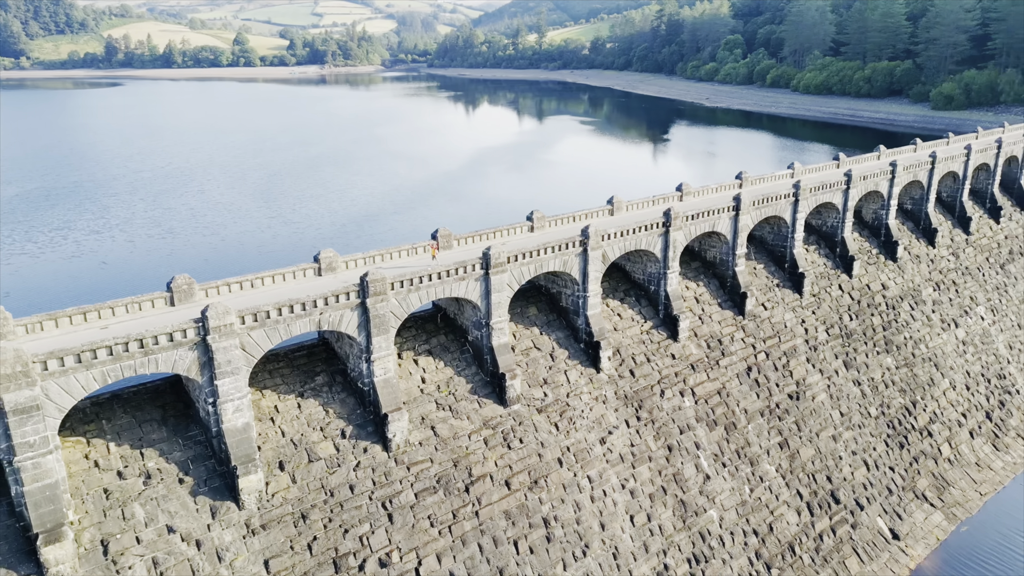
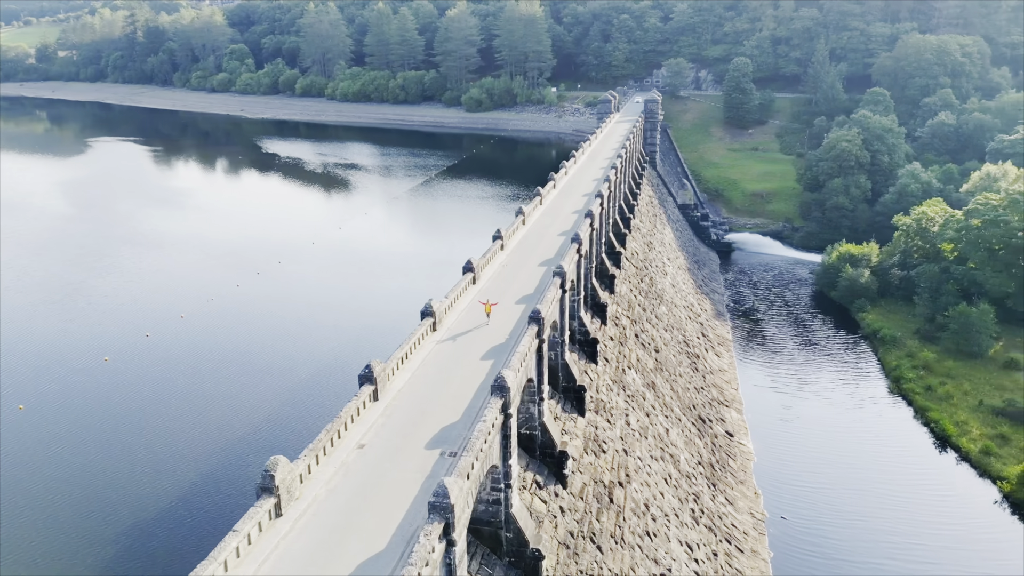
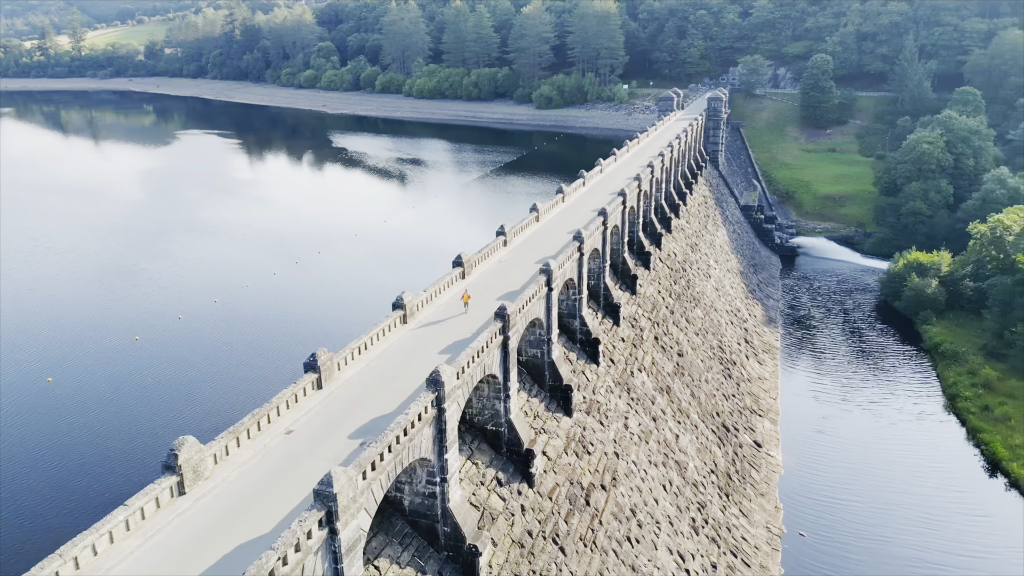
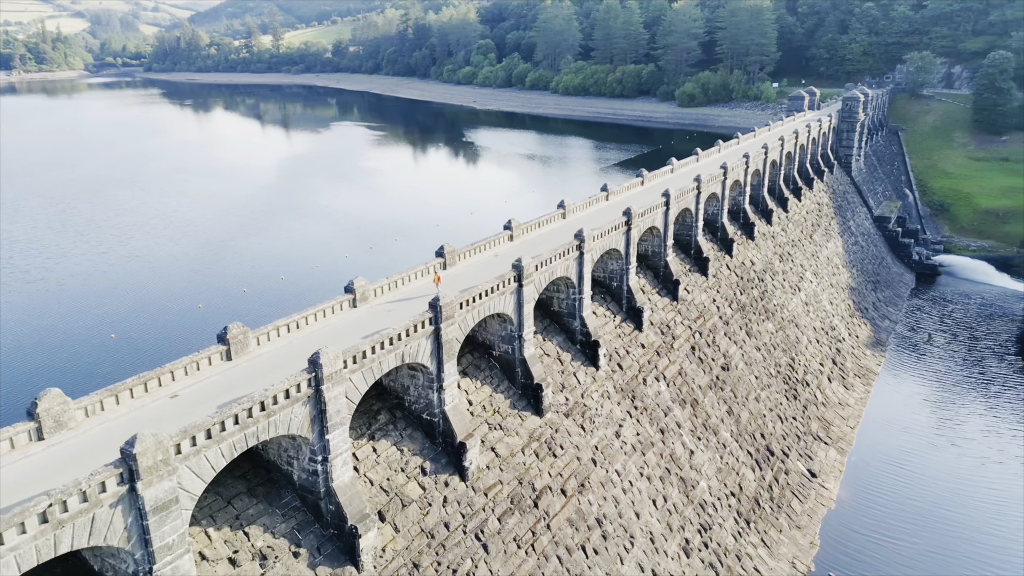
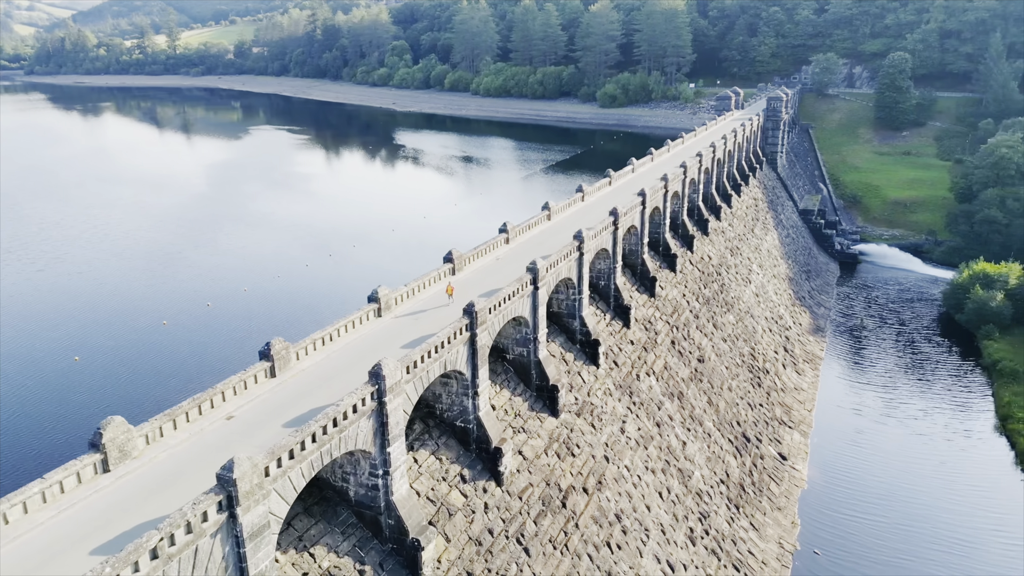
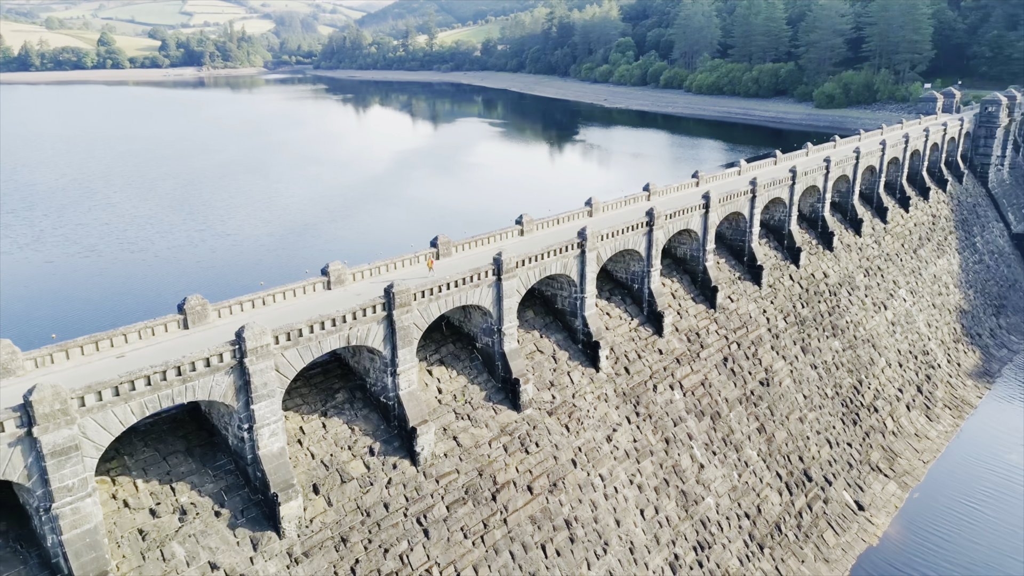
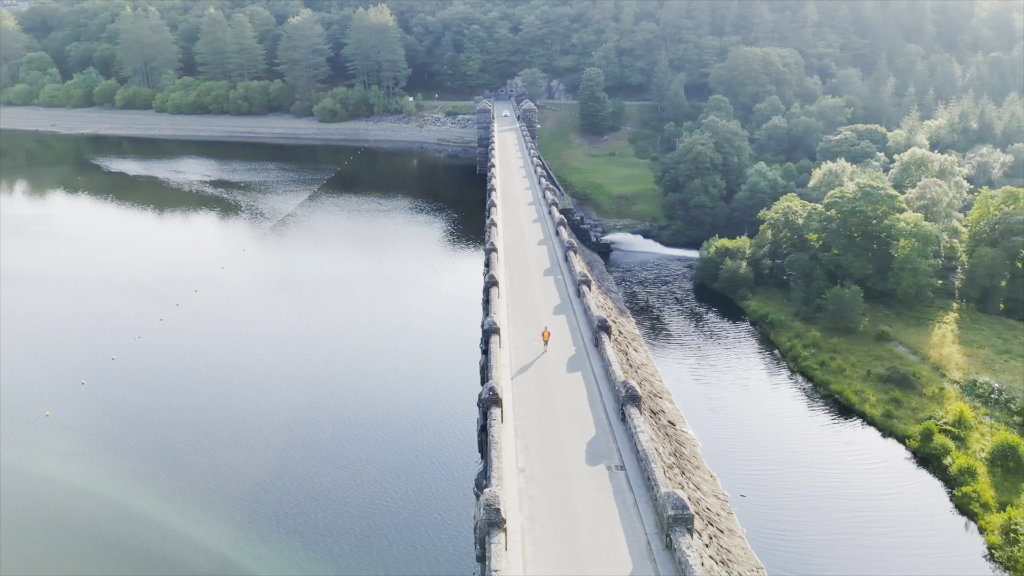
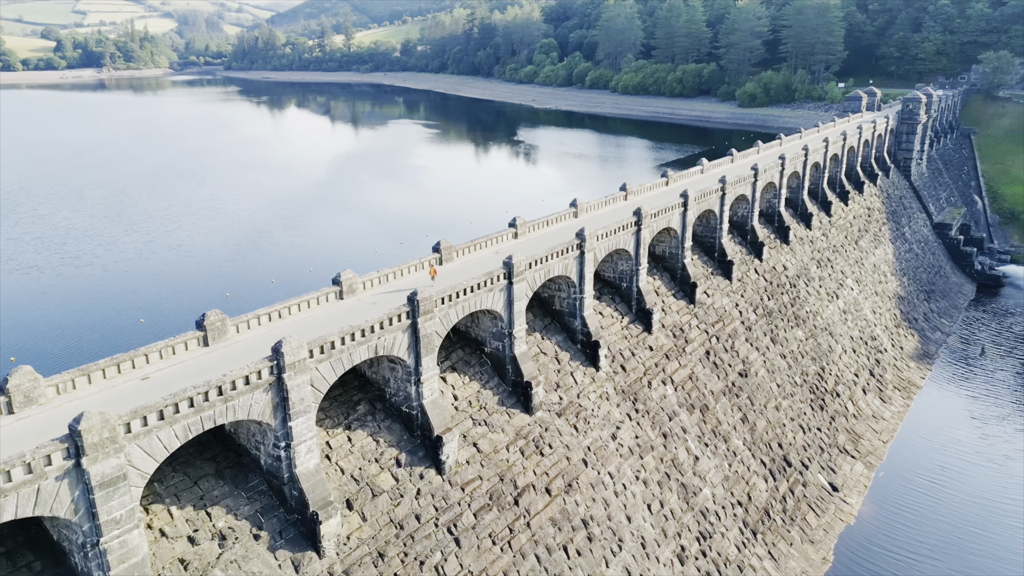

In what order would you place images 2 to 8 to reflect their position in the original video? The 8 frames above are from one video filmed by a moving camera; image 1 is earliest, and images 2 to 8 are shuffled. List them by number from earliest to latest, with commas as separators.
6, 8, 4, 5, 3, 2, 7
